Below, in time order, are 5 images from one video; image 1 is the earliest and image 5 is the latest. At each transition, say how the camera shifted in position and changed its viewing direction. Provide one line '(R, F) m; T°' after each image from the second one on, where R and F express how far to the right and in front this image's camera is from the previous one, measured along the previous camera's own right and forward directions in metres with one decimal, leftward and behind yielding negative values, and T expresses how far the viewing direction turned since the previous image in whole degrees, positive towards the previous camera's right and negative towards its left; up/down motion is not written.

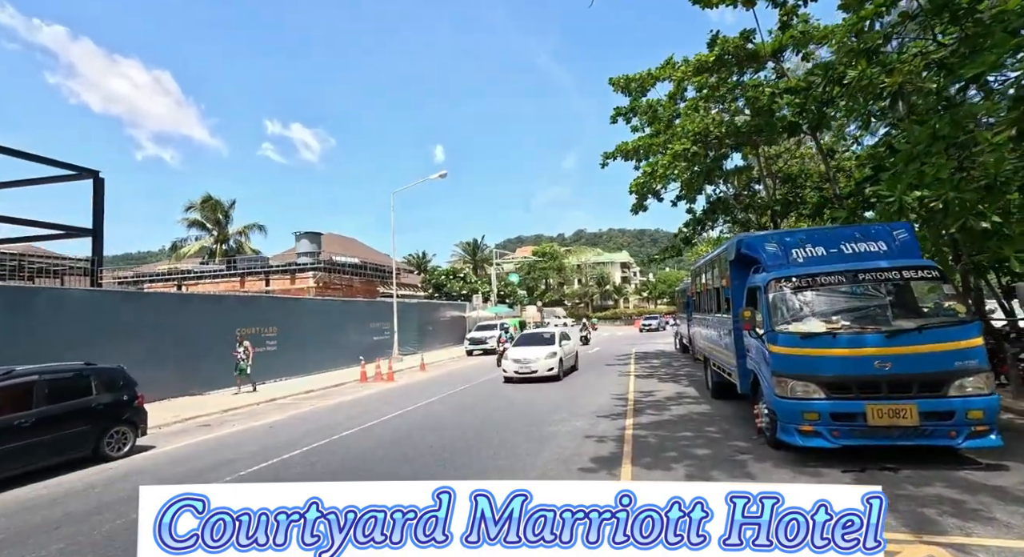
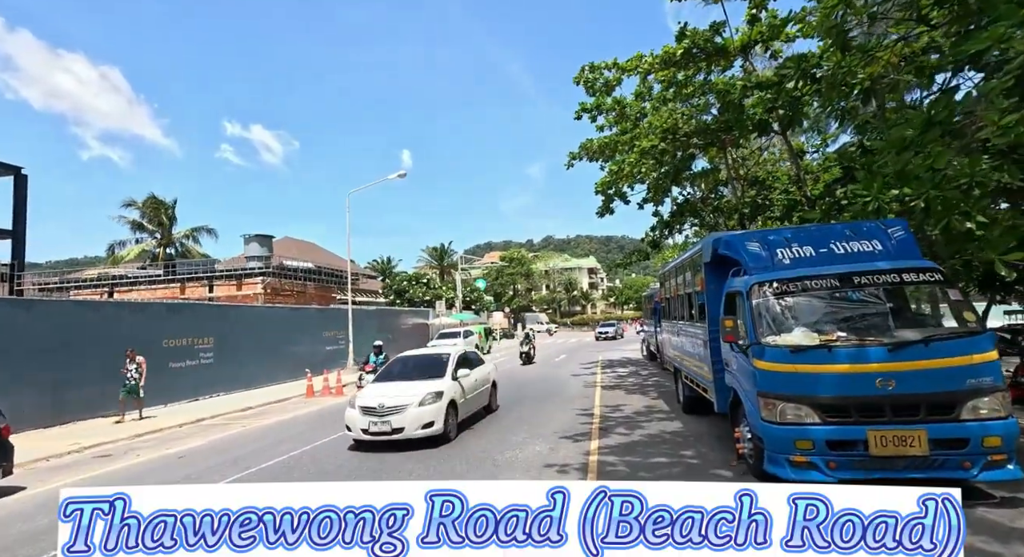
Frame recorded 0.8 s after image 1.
(+0.2, +0.9) m; +4°
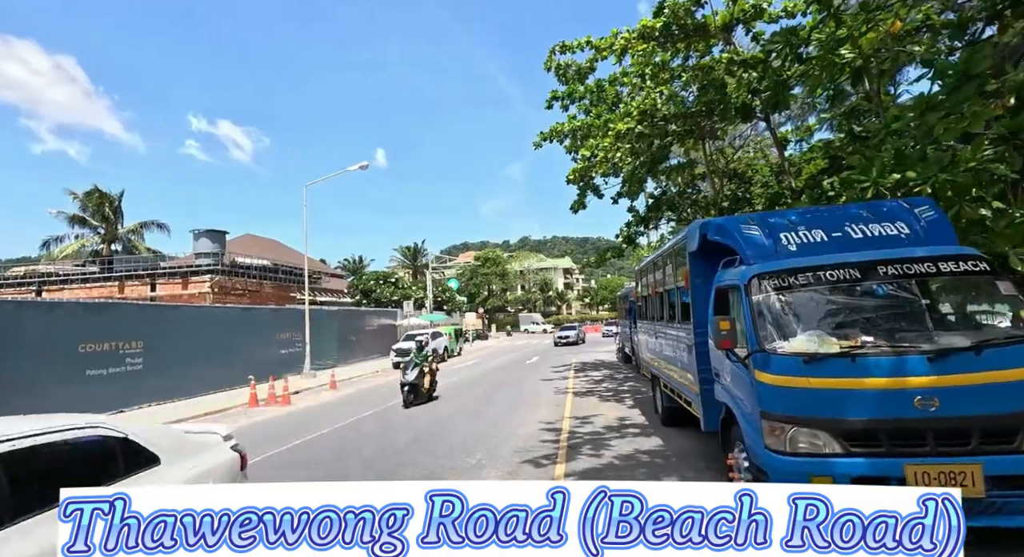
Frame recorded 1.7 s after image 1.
(+0.3, +1.1) m; +3°
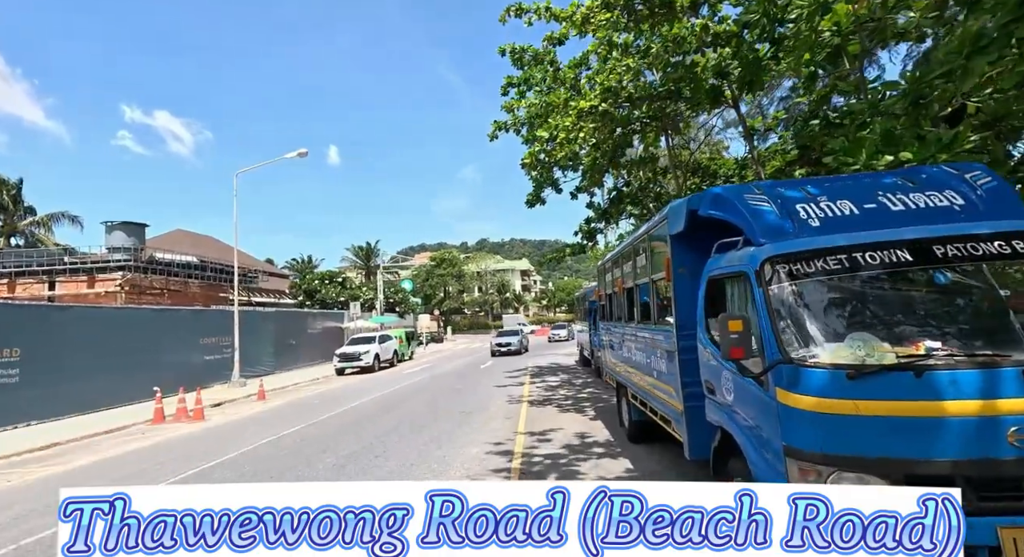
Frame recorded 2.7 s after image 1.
(+0.2, +1.2) m; +5°
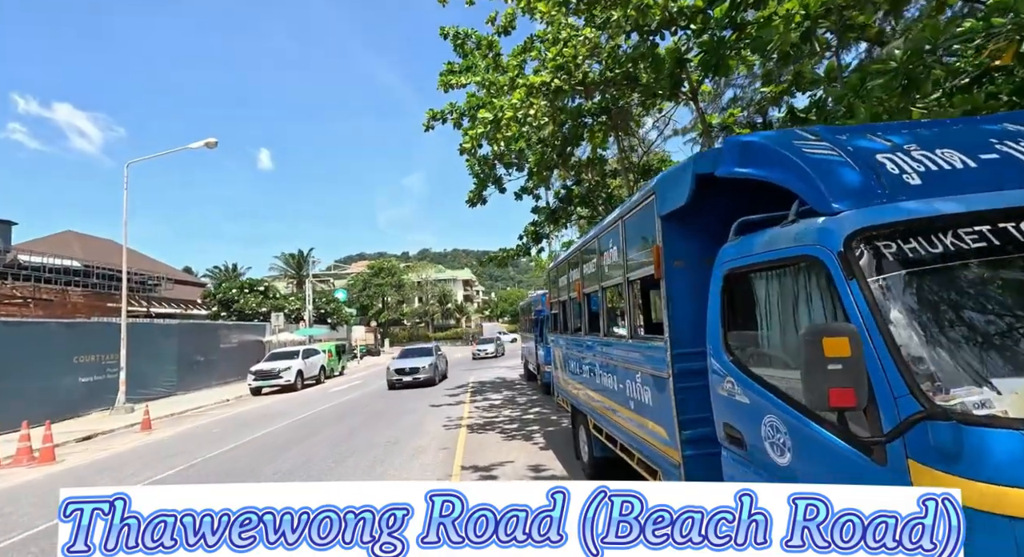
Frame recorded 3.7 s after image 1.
(+0.1, +1.3) m; +7°
